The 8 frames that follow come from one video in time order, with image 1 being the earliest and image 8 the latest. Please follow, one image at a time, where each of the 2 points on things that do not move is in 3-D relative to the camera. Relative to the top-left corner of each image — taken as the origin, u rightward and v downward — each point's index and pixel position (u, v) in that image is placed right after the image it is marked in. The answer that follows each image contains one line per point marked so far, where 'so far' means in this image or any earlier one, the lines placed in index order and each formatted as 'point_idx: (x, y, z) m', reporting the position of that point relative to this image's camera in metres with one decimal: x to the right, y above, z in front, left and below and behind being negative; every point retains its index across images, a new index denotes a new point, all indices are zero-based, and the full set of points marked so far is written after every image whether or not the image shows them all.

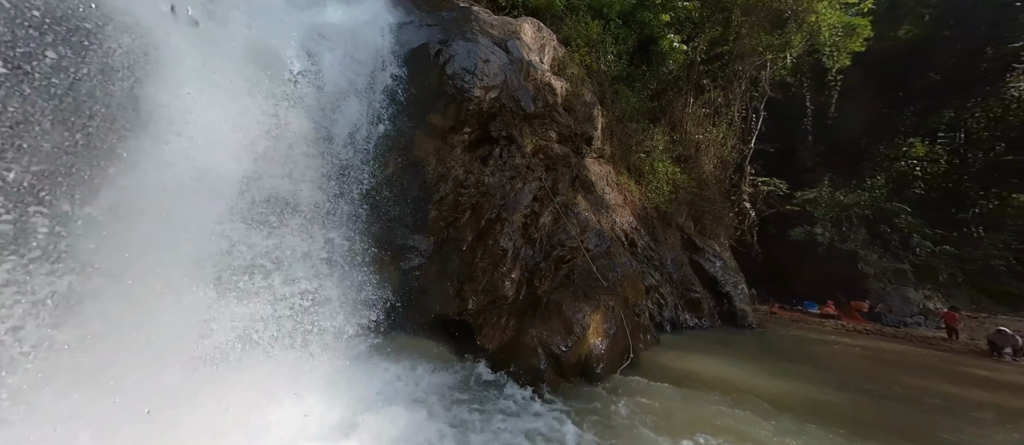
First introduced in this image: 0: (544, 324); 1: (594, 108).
0: (+0.2, -1.6, +6.1) m
1: (+2.2, +2.8, +9.0) m
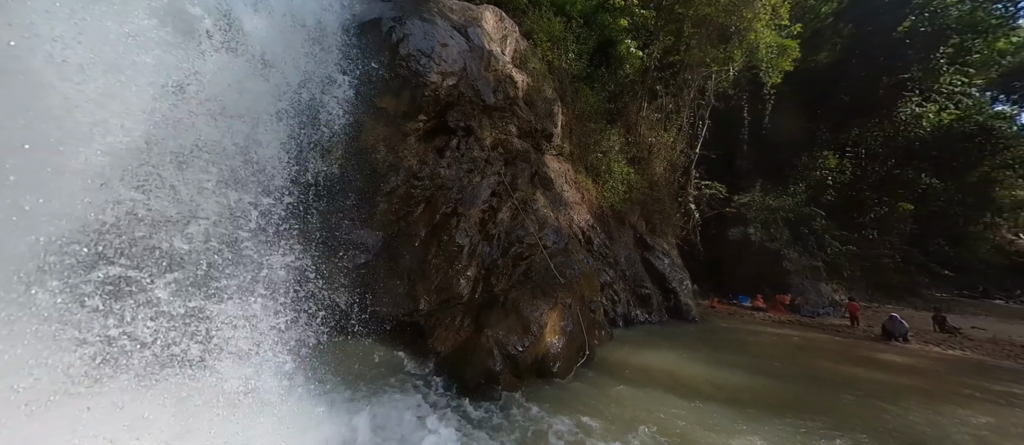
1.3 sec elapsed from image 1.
0: (-0.4, -1.5, +5.9) m
1: (+1.1, +2.8, +9.1) m
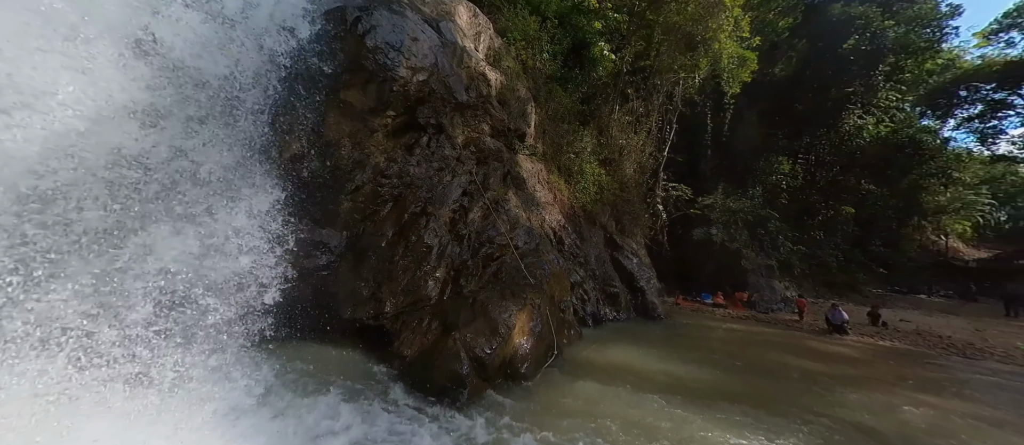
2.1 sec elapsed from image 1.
0: (-0.7, -1.5, +5.7) m
1: (+0.4, +2.8, +9.1) m
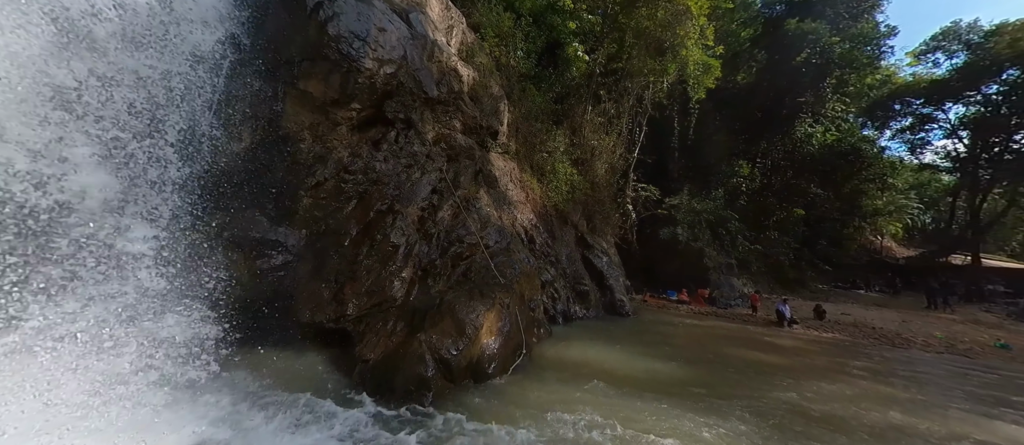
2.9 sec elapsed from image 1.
0: (-1.1, -1.5, +5.5) m
1: (-0.3, +2.9, +9.0) m
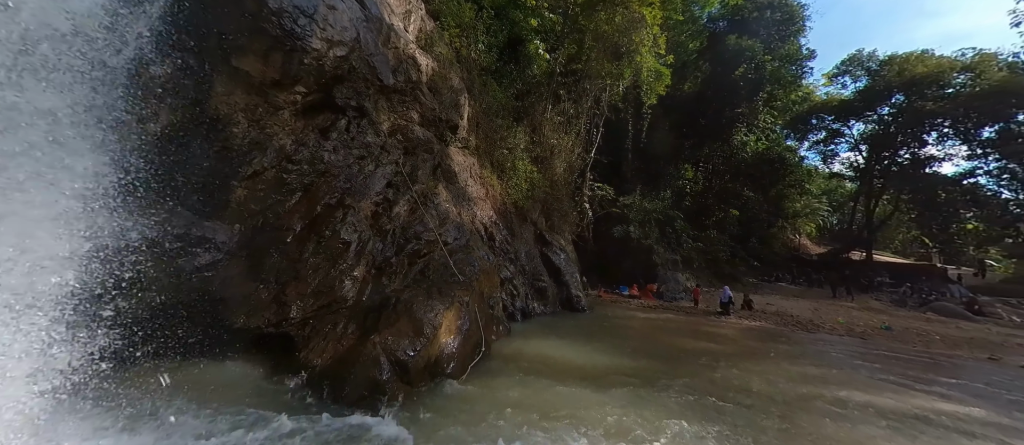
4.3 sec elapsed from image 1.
0: (-1.6, -1.5, +5.2) m
1: (-1.2, +2.9, +8.7) m
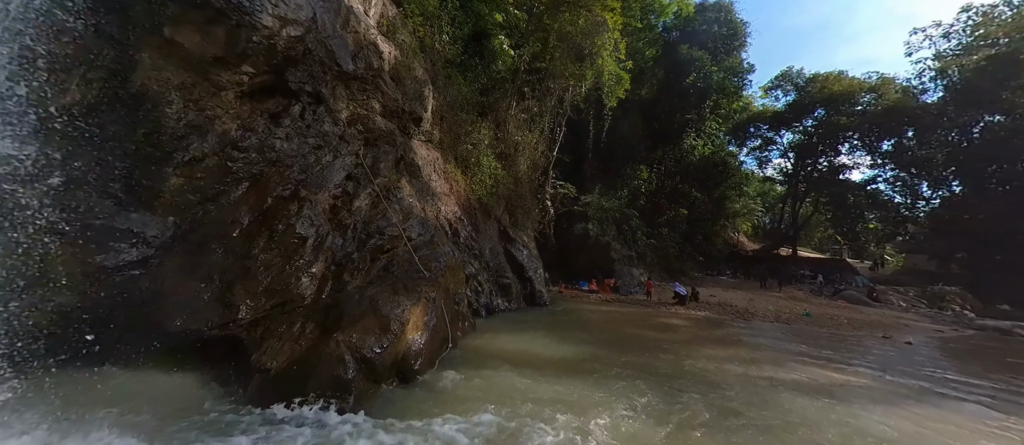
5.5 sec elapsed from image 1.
0: (-2.0, -1.4, +5.0) m
1: (-2.1, +3.0, +8.5) m
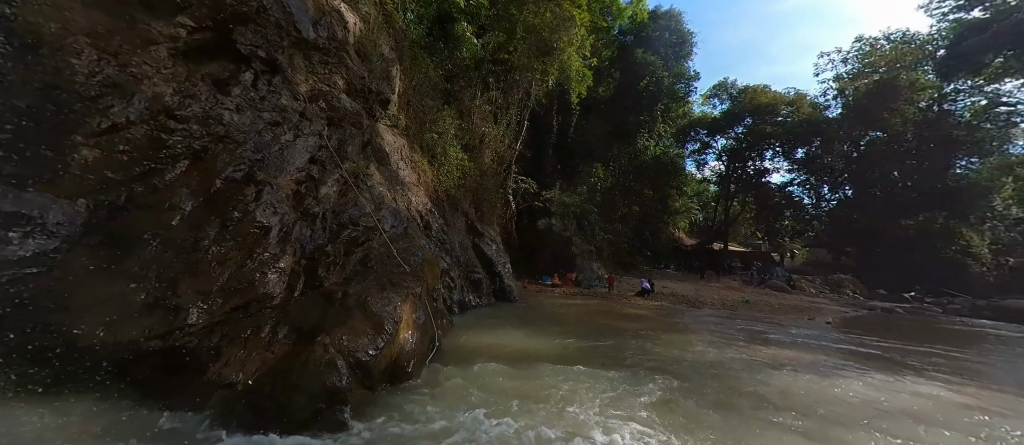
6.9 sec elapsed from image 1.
0: (-1.9, -1.2, +4.3) m
1: (-2.6, +3.2, +7.7) m
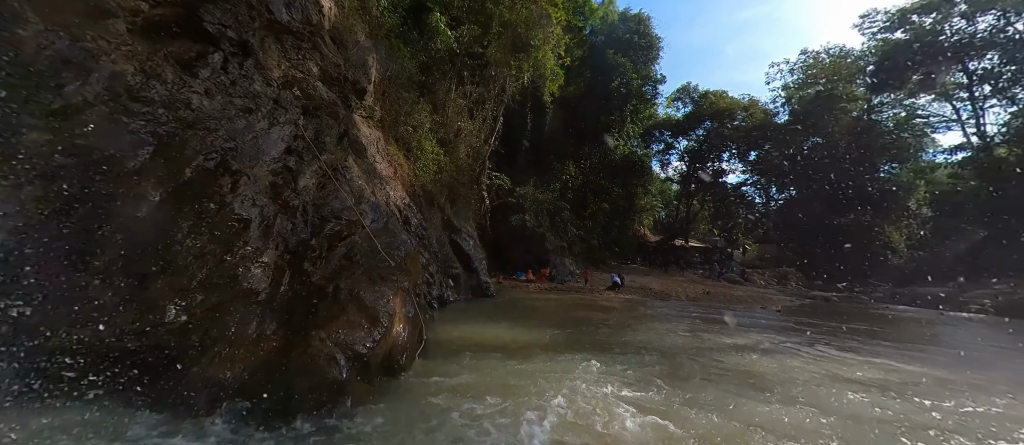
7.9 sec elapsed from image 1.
0: (-1.9, -1.1, +4.2) m
1: (-2.9, +3.3, +7.5) m
